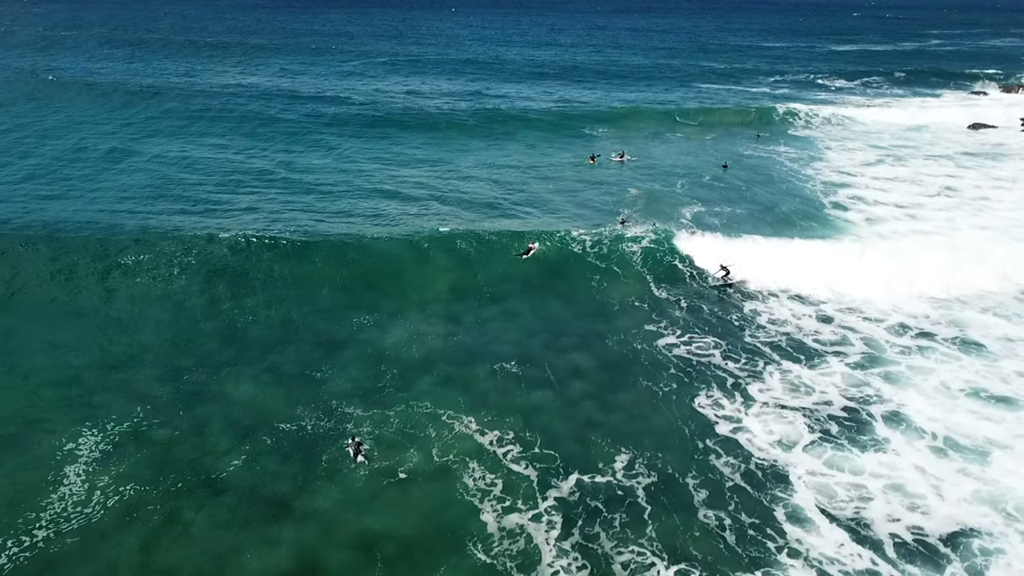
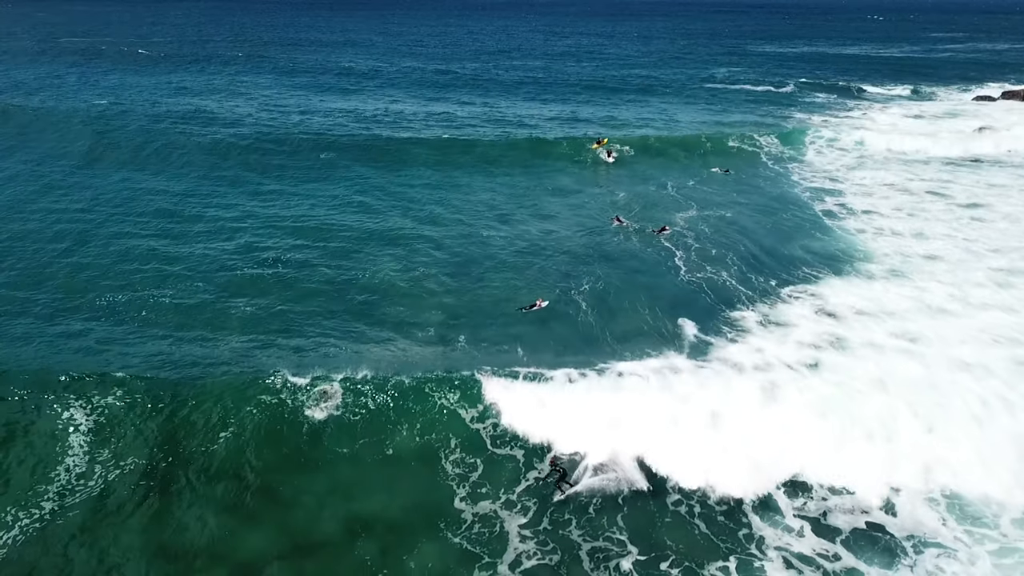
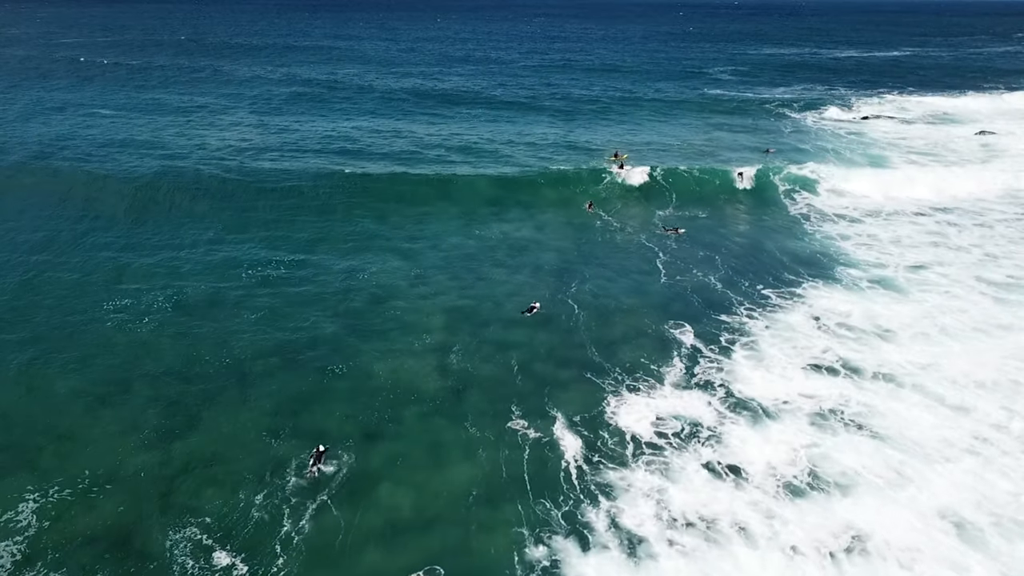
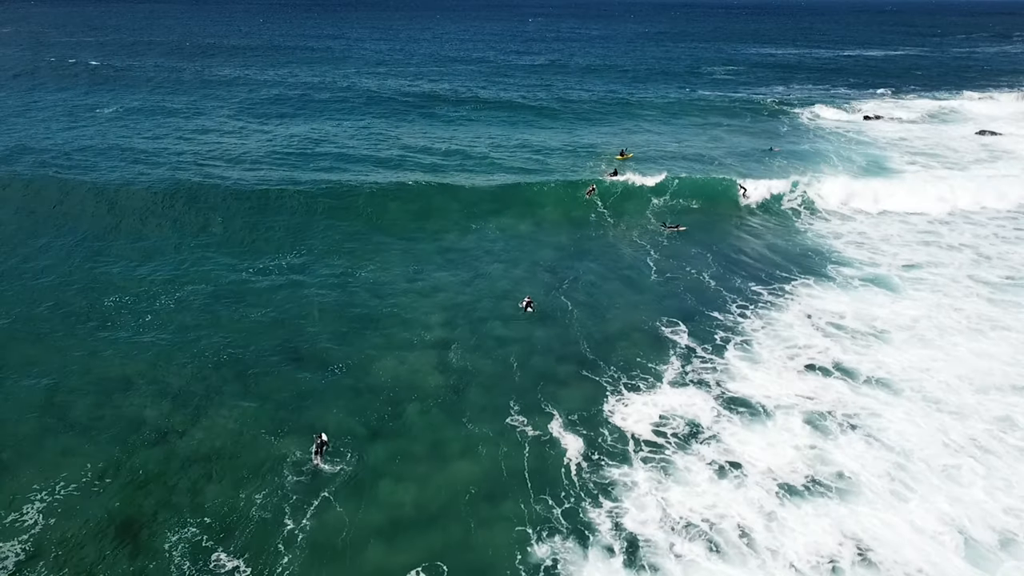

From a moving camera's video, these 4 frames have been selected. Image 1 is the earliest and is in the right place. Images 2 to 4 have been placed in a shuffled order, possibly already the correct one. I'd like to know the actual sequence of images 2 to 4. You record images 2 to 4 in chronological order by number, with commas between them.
2, 3, 4
